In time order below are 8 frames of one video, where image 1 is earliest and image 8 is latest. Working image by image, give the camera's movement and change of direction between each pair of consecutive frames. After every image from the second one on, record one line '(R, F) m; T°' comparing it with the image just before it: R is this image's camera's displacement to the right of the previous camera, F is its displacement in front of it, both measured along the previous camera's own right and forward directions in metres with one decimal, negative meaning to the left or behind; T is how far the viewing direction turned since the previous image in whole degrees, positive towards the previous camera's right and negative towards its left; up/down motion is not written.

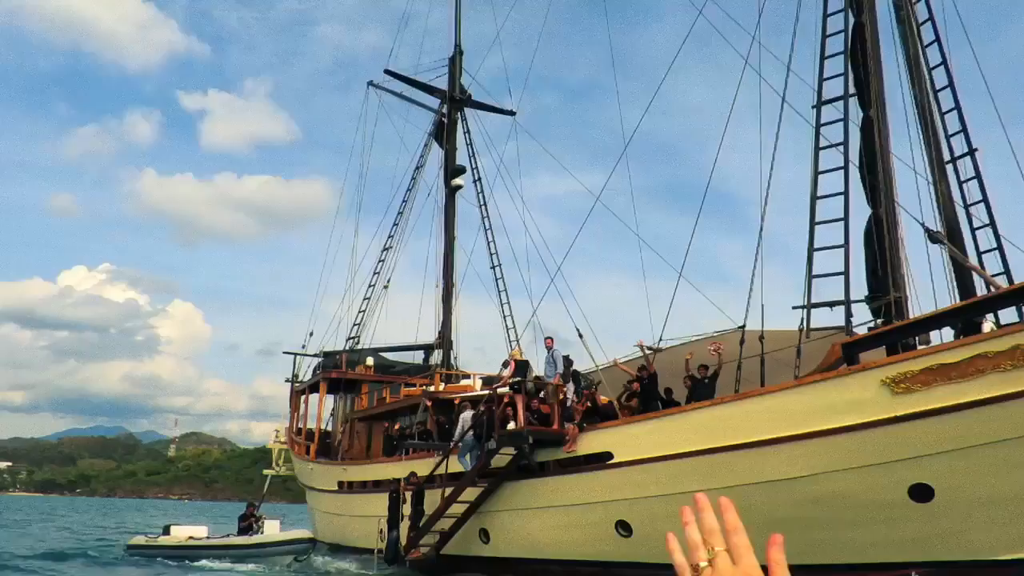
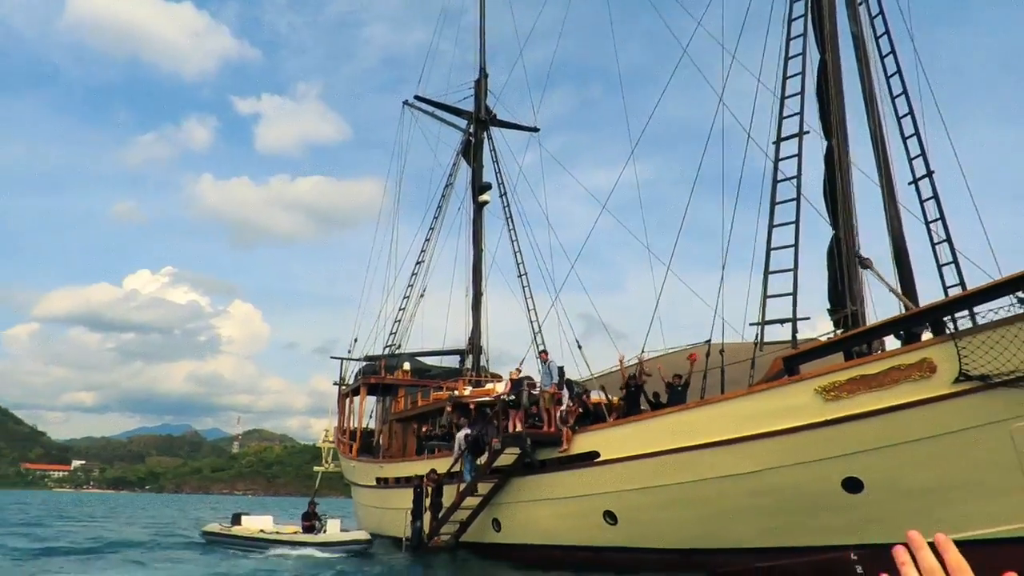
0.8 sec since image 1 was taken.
(+0.8, -1.6) m; -4°
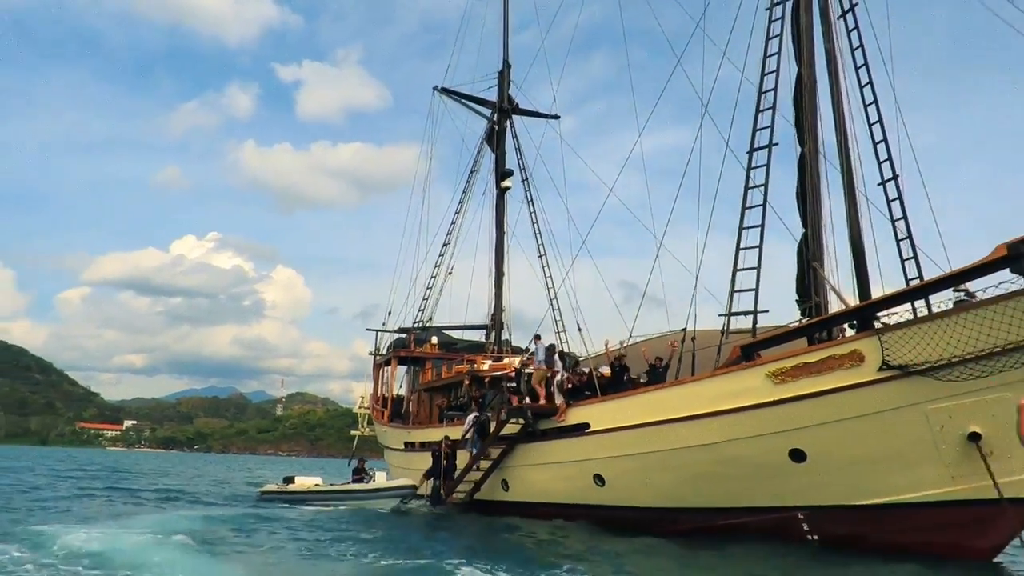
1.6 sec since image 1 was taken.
(+0.6, -1.8) m; -3°
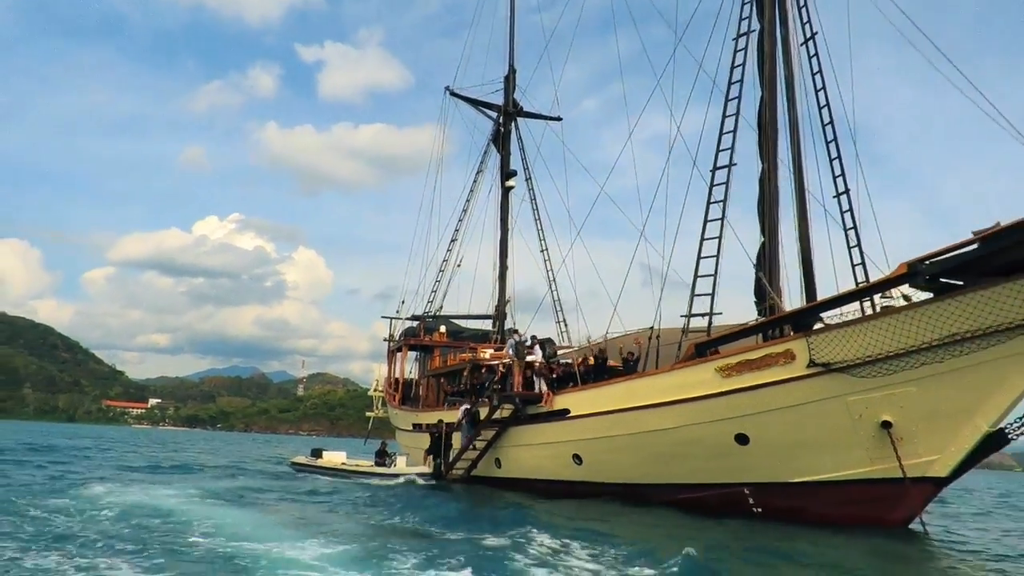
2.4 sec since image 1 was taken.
(+0.6, -1.9) m; -1°
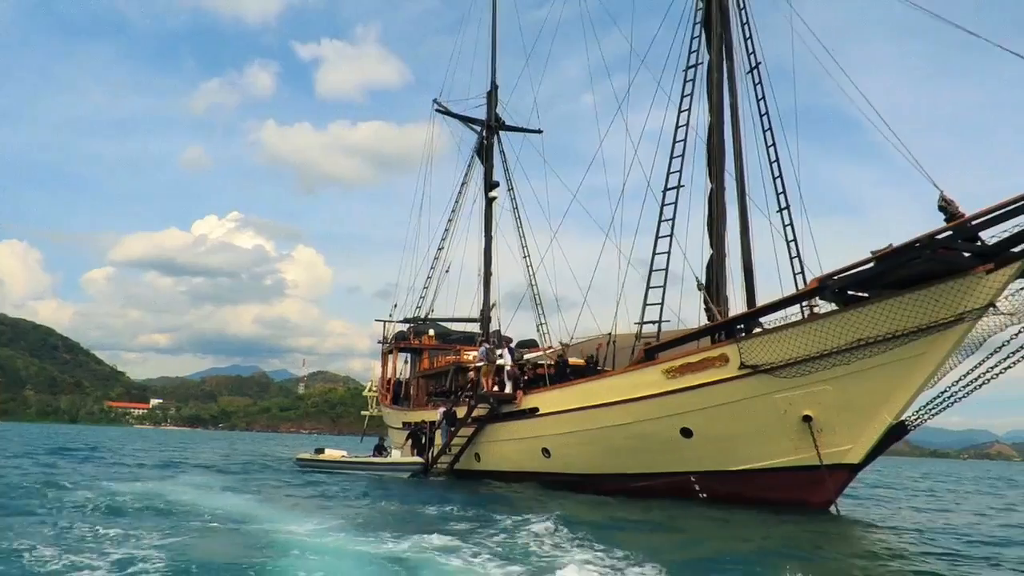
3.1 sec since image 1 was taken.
(+0.6, -1.7) m; 0°
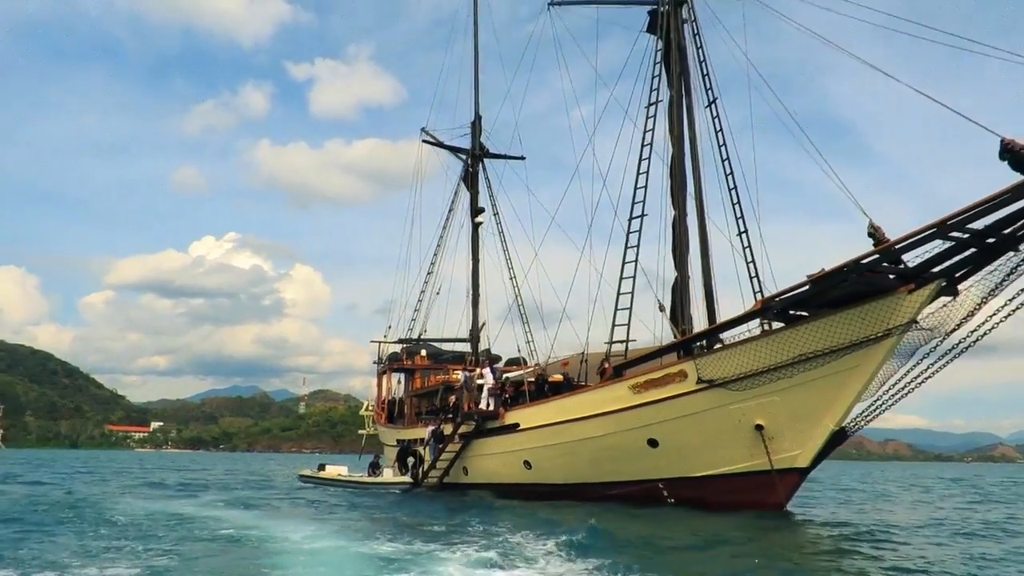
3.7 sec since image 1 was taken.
(+0.4, -1.4) m; 0°
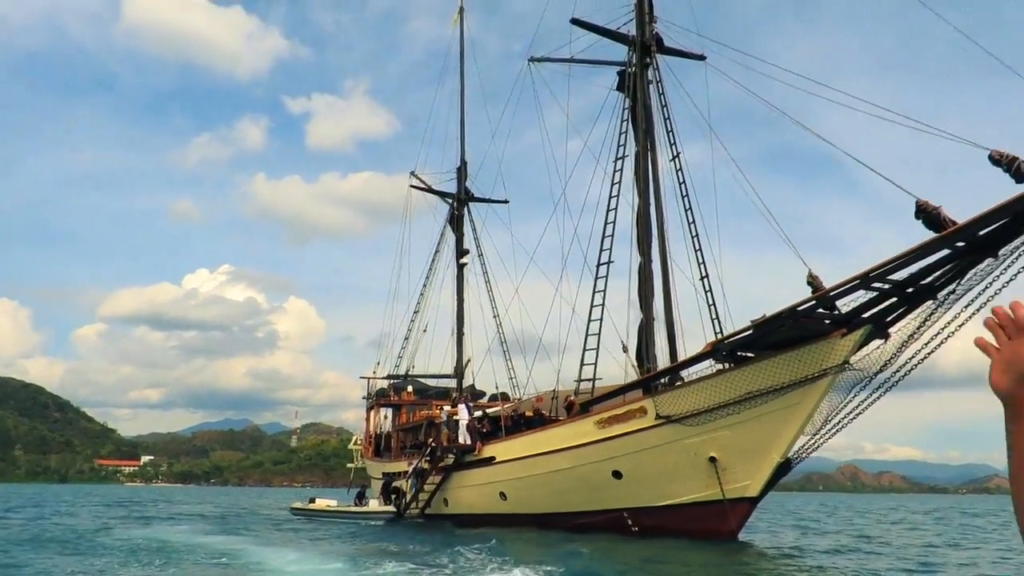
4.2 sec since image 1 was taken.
(+0.4, -1.4) m; 0°
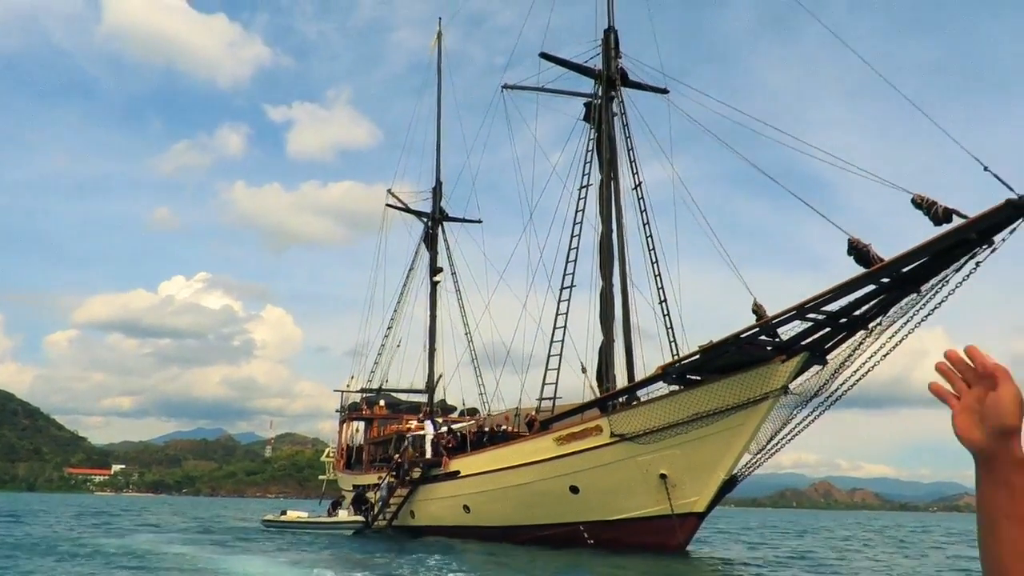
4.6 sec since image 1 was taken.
(+0.3, -0.9) m; +1°
